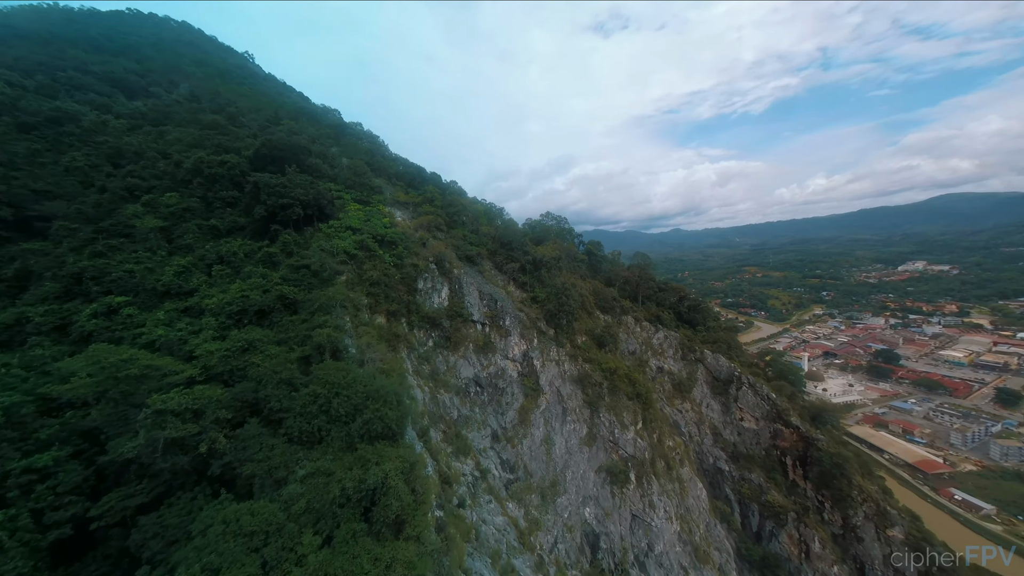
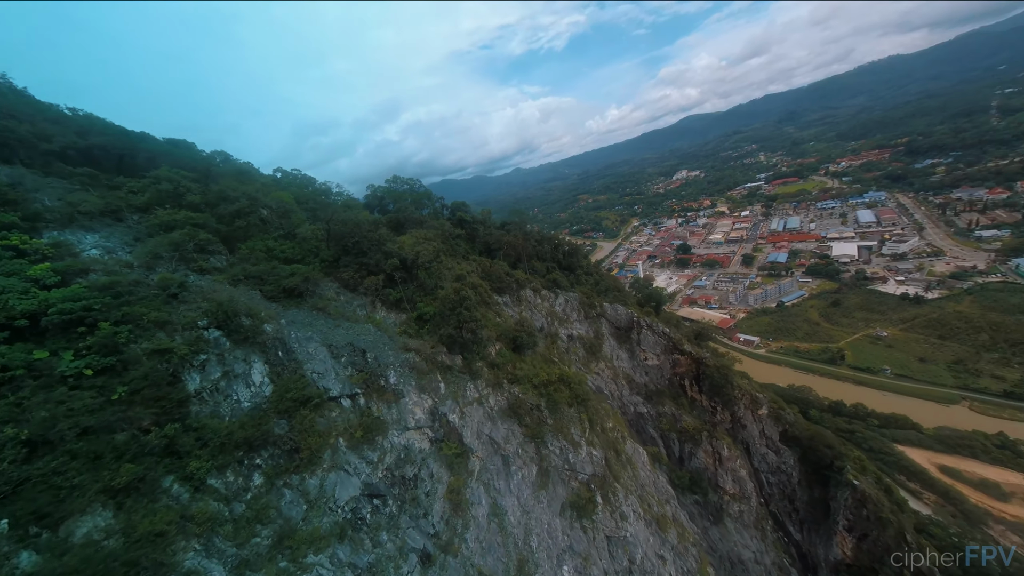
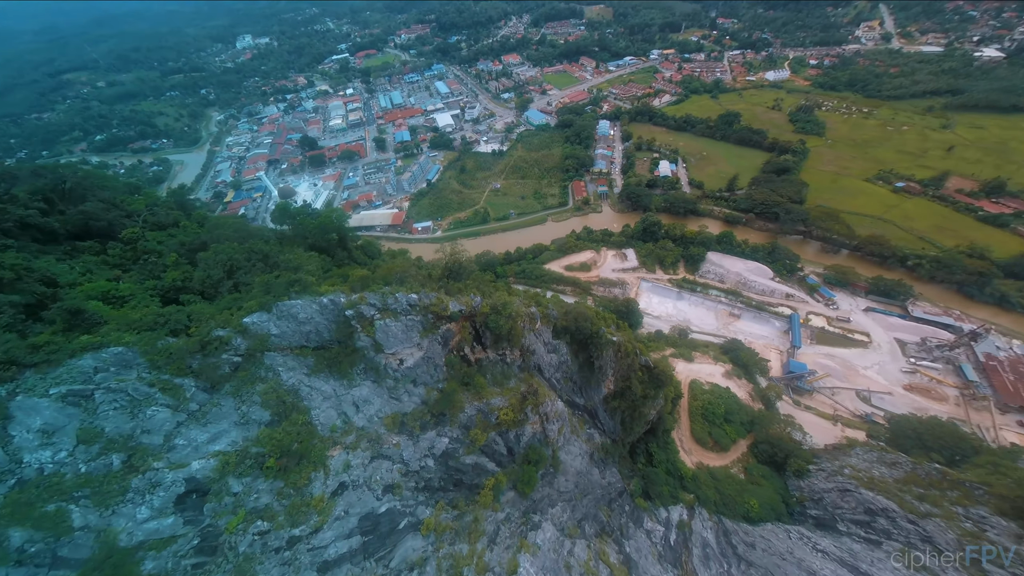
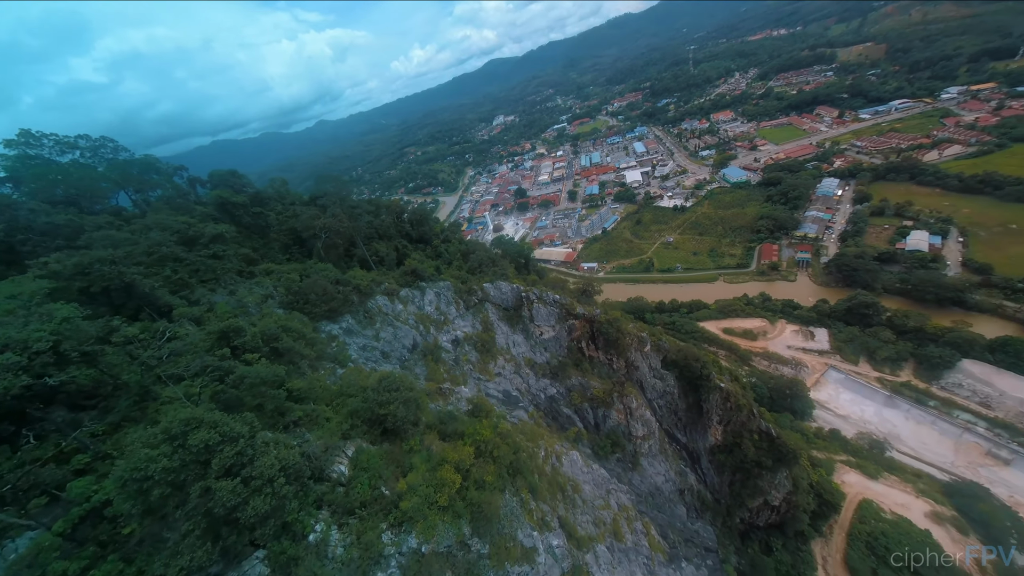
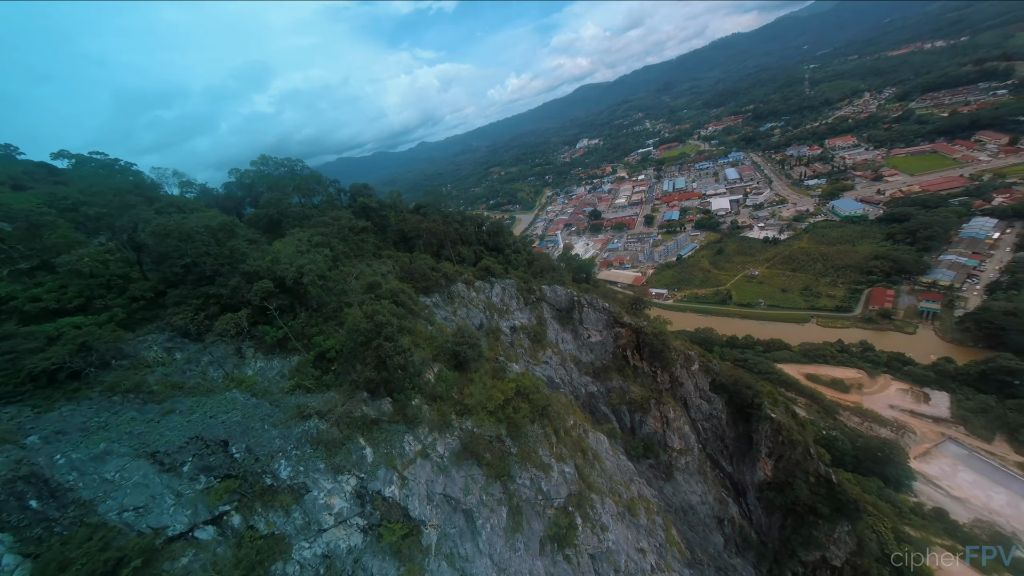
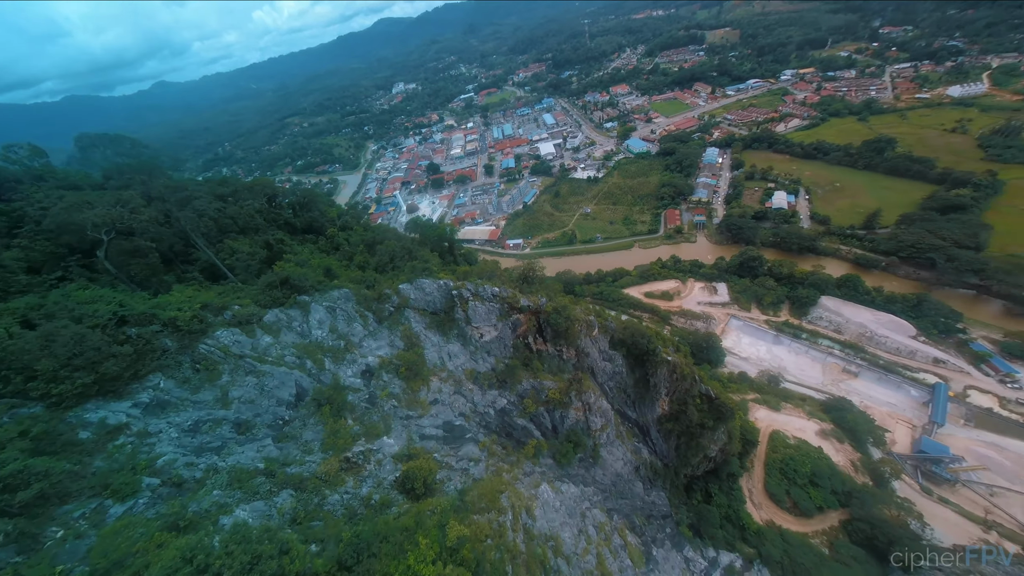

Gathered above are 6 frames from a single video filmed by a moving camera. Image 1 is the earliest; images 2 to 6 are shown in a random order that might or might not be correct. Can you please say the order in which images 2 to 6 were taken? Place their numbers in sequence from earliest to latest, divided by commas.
2, 5, 4, 6, 3
